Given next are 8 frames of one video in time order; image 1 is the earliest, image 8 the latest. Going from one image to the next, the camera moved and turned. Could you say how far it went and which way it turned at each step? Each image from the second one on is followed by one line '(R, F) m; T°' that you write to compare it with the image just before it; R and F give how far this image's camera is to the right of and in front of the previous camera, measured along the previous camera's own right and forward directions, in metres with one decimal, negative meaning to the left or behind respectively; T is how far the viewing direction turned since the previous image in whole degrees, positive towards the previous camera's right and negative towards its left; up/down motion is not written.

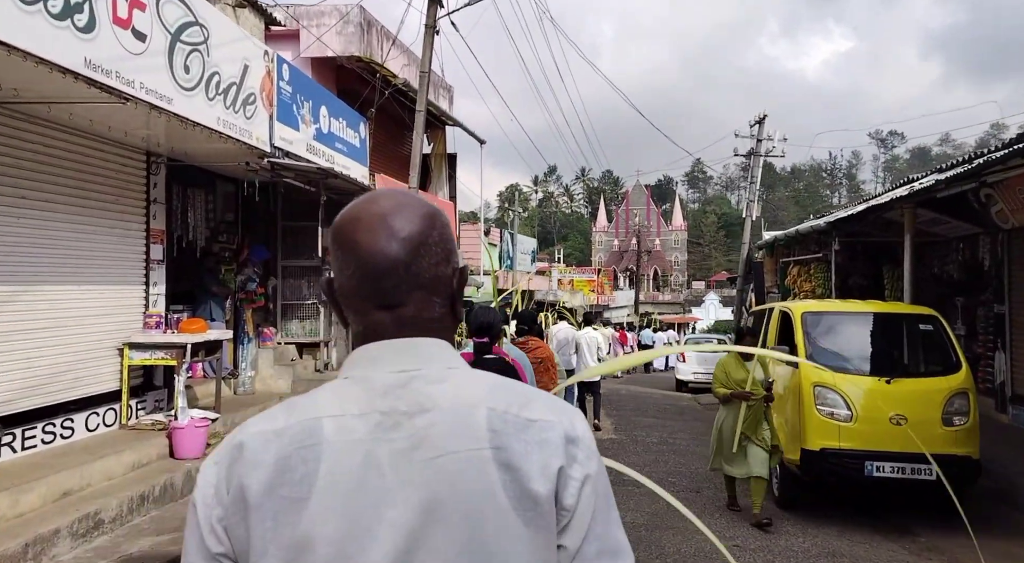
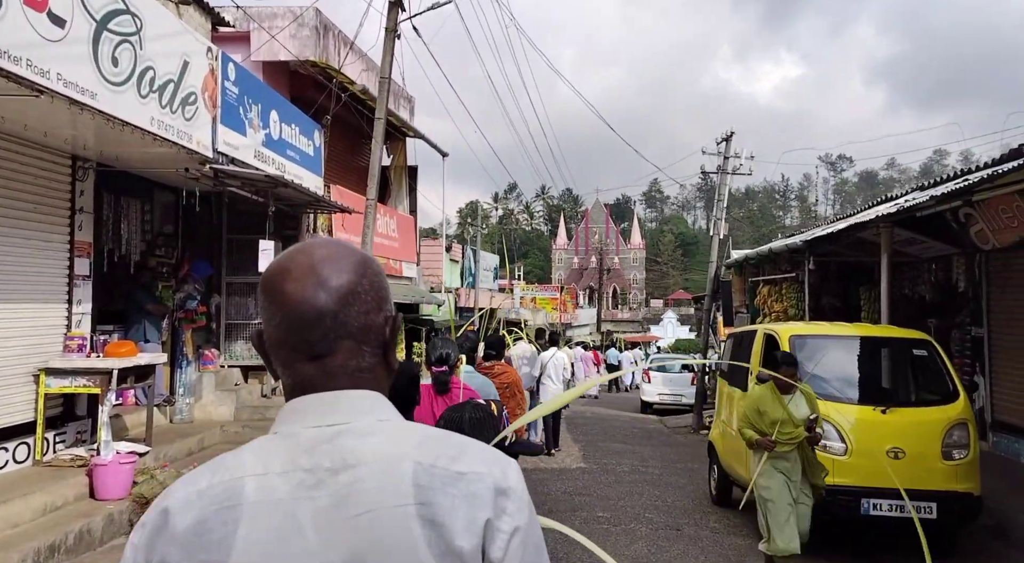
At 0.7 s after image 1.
(0.0, +0.6) m; +3°
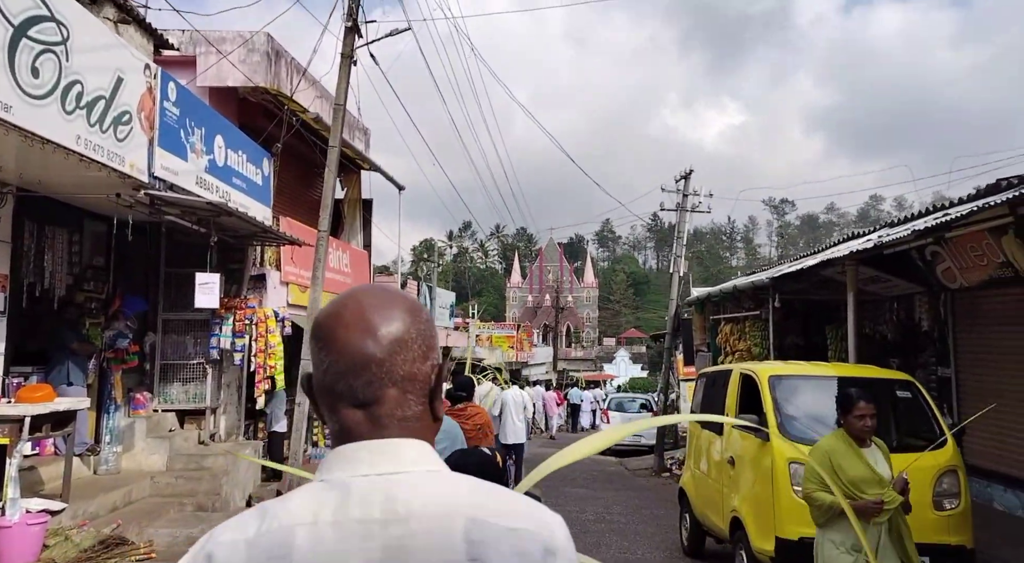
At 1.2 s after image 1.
(-0.1, +0.5) m; +3°
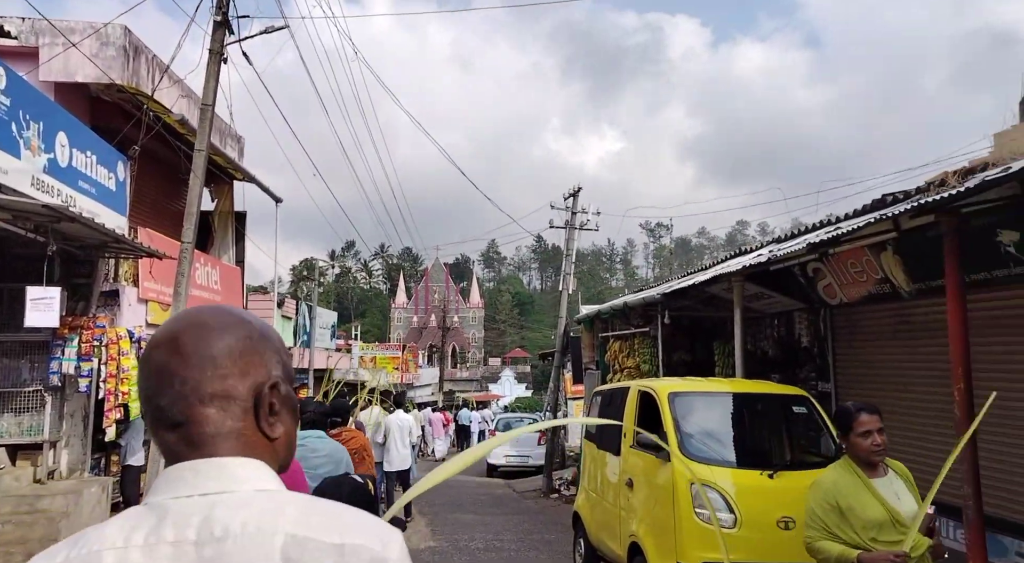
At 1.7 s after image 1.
(0.0, +0.5) m; +8°
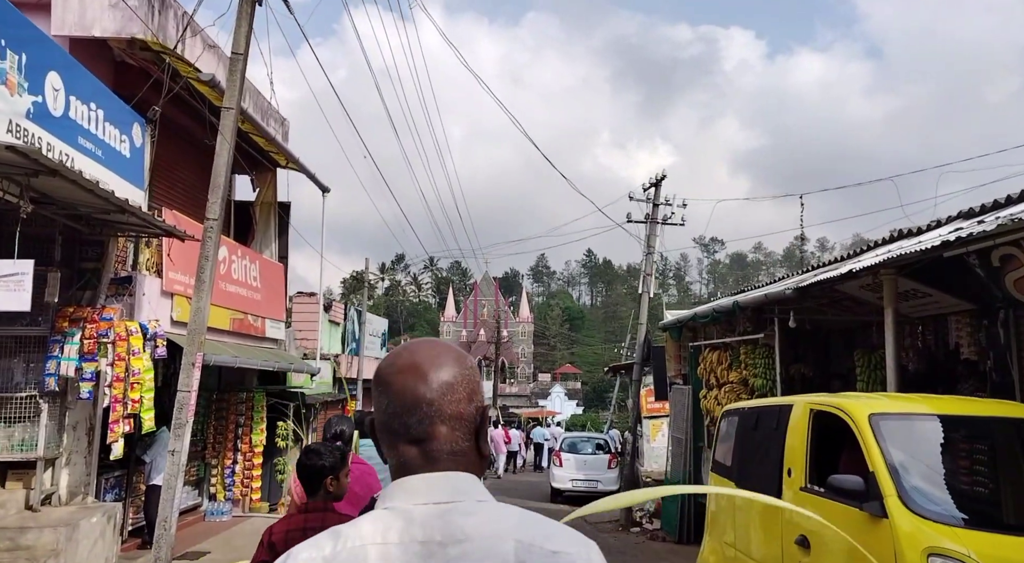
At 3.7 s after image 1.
(-0.4, +1.6) m; -3°
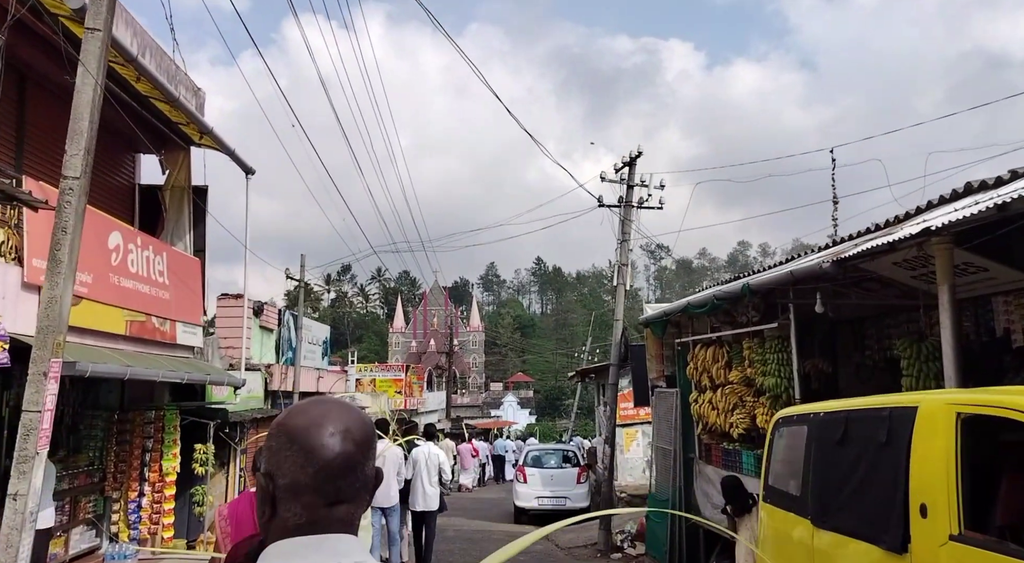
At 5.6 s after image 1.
(-0.1, +1.7) m; +3°
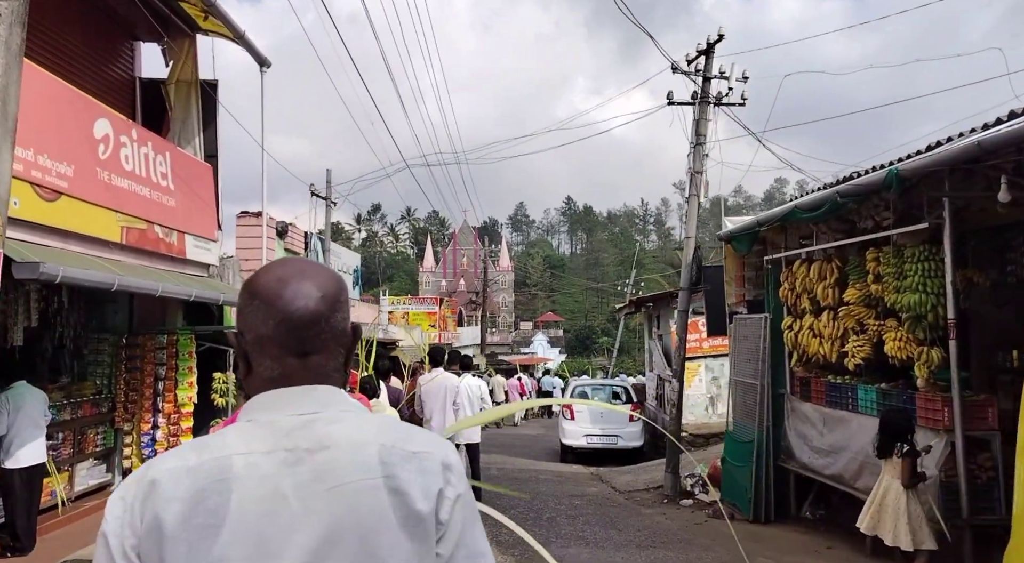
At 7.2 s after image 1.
(-0.3, +1.4) m; -2°
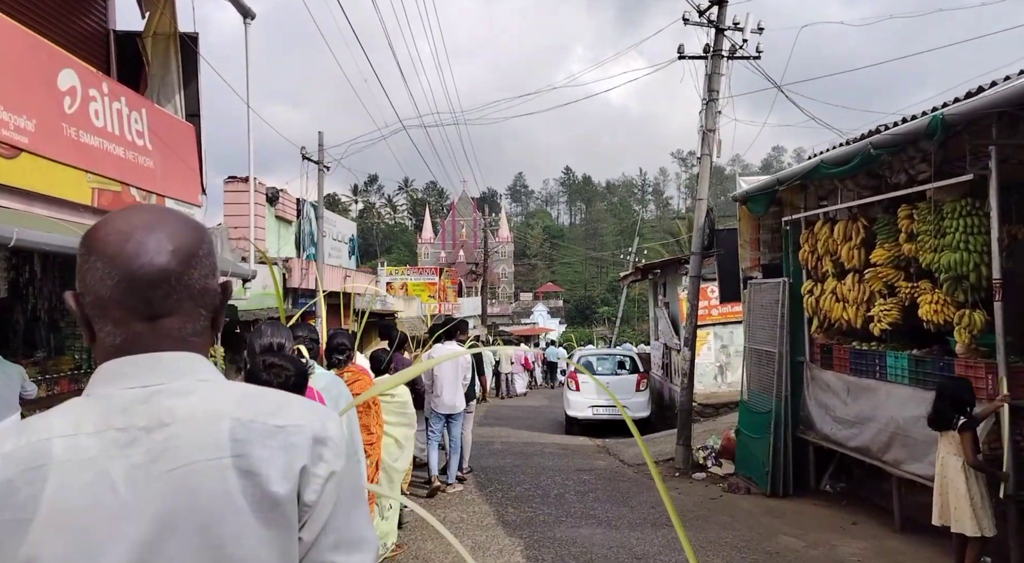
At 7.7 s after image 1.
(0.0, +0.5) m; 0°
